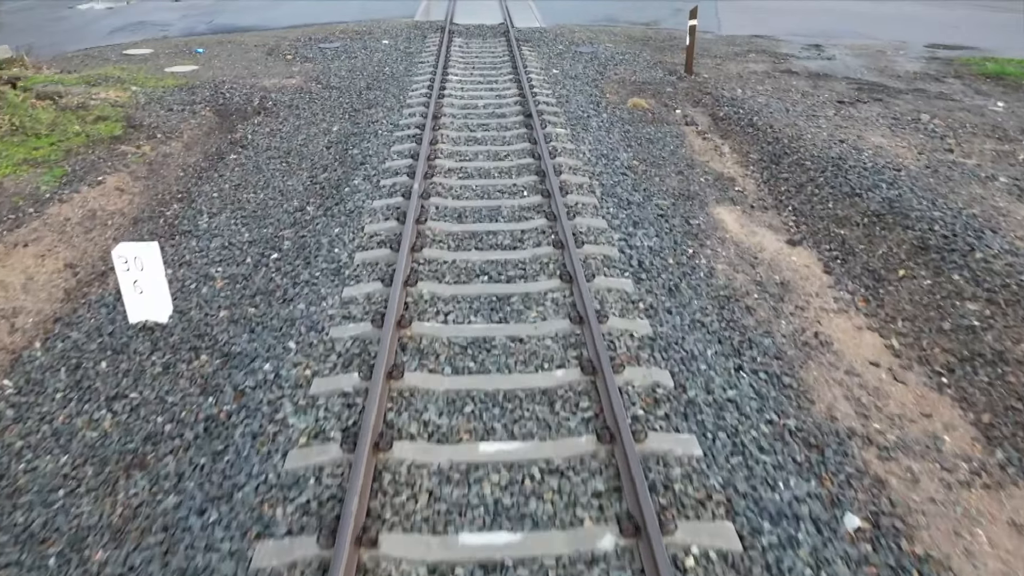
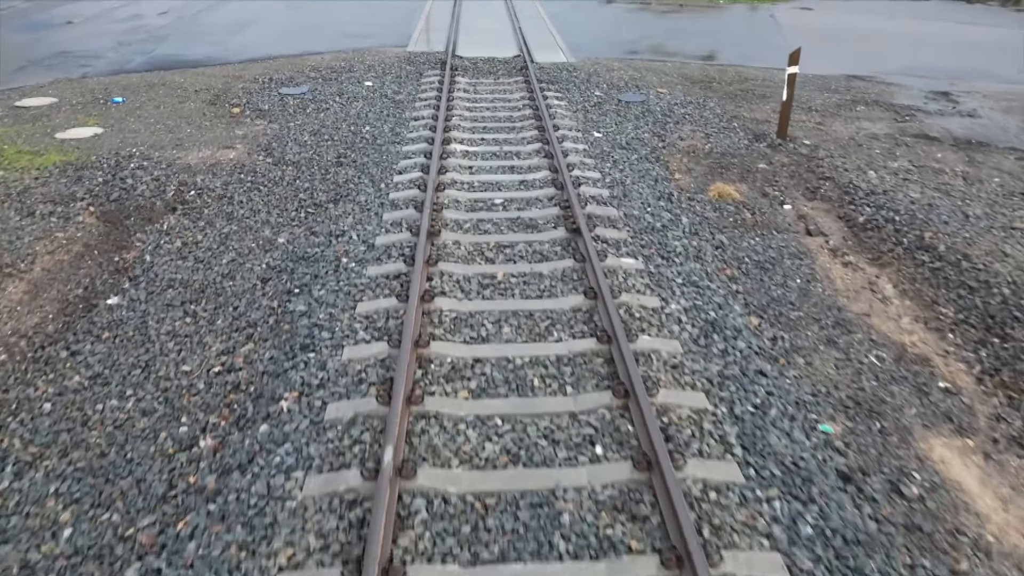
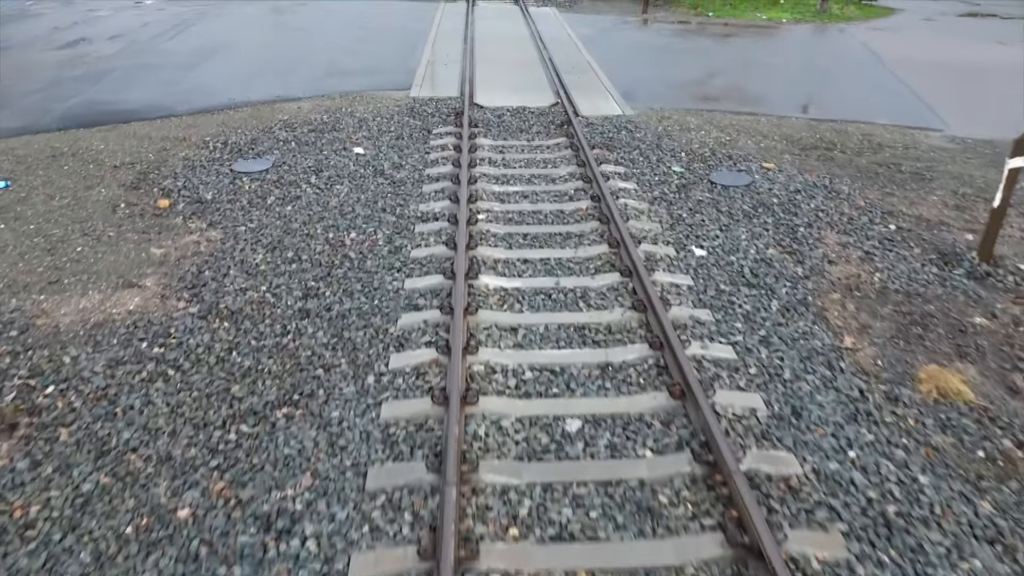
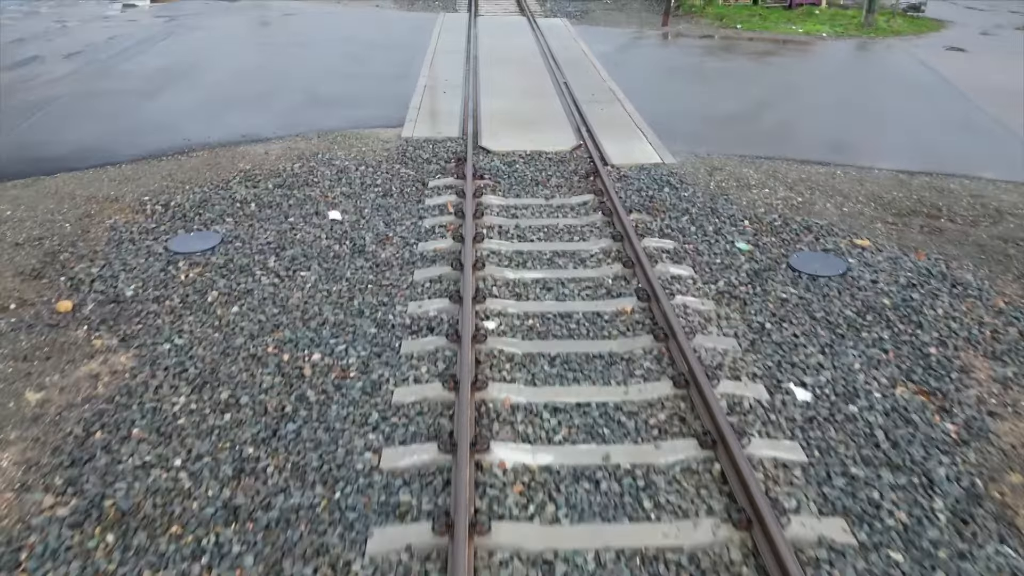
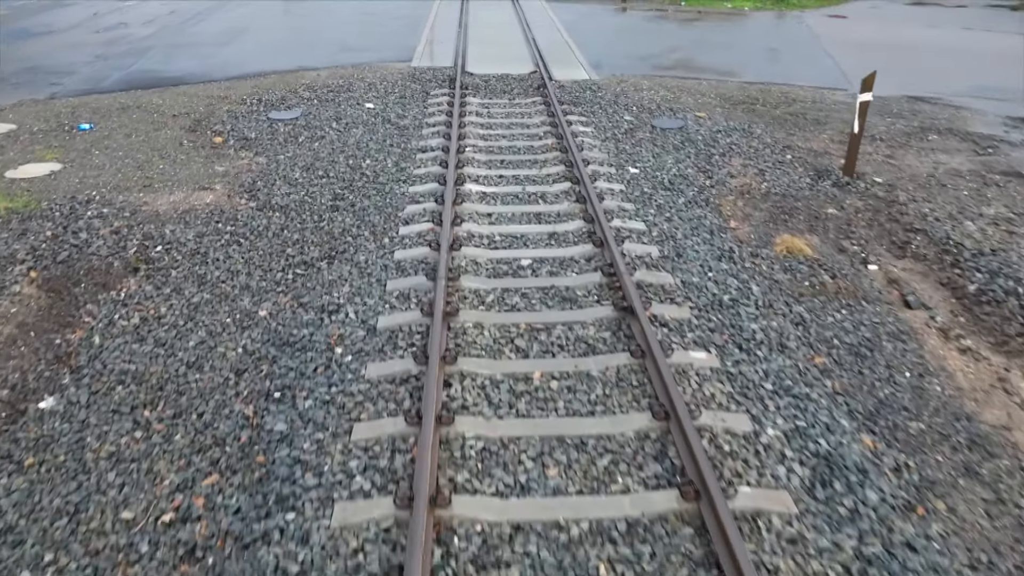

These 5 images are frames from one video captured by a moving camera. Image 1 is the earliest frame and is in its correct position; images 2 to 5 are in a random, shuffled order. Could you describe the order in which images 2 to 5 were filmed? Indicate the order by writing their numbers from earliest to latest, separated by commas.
2, 5, 3, 4
